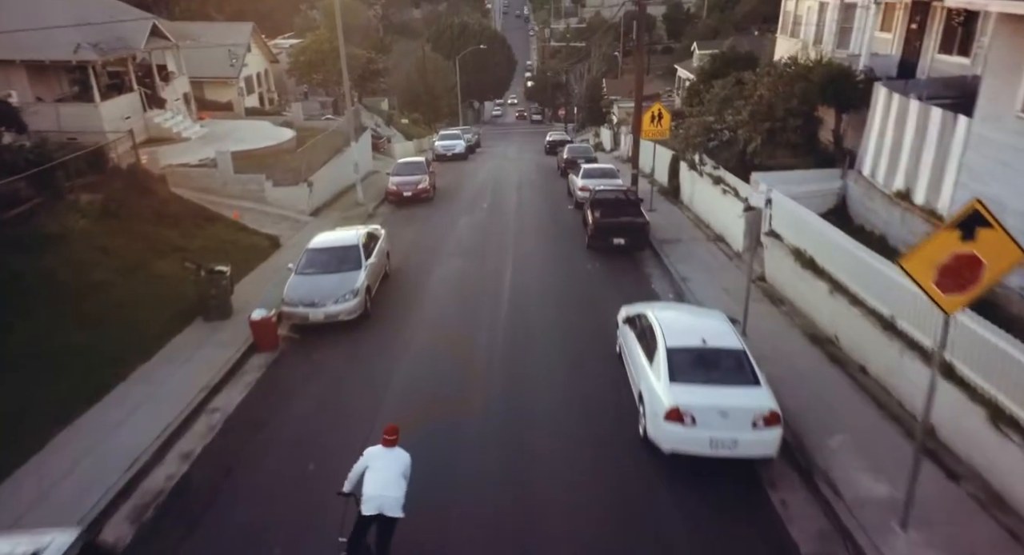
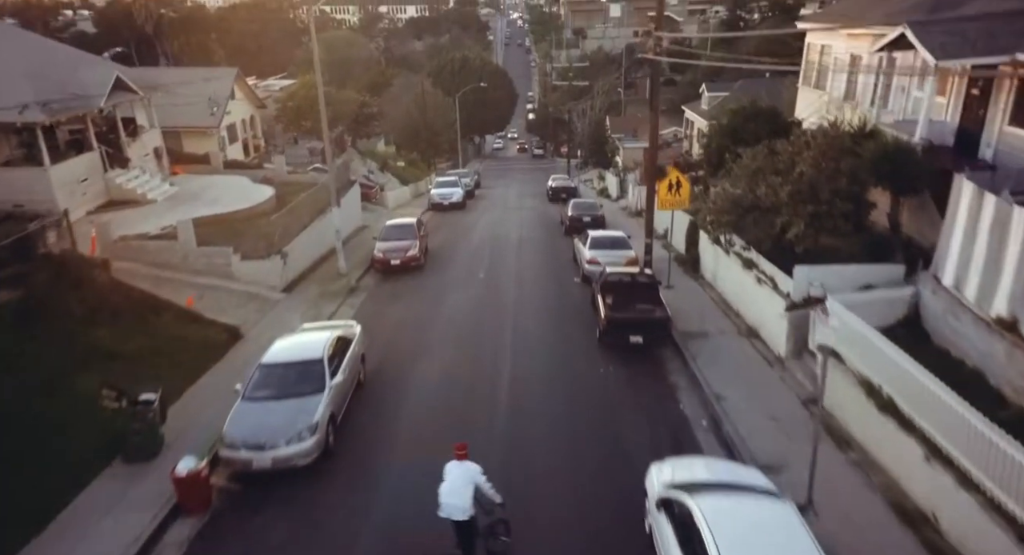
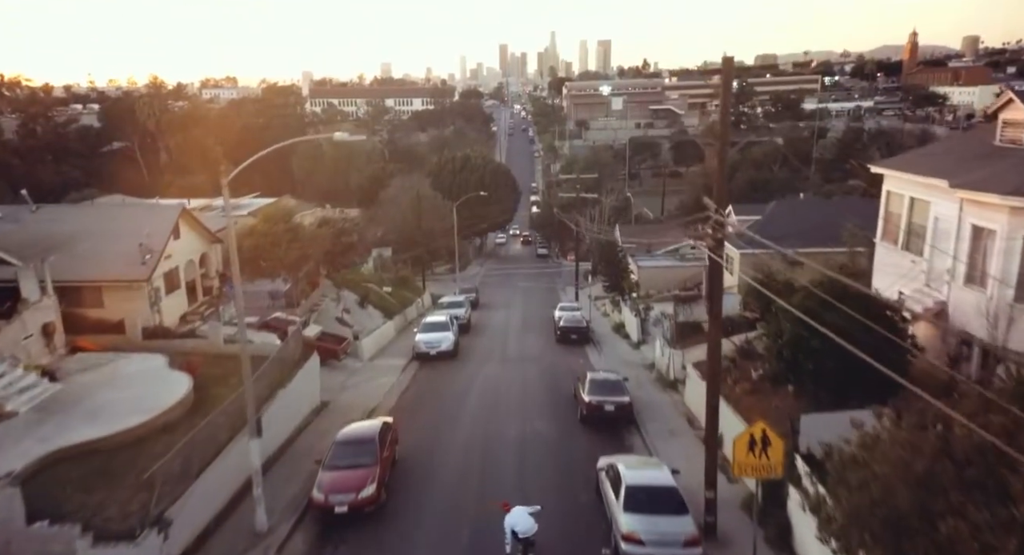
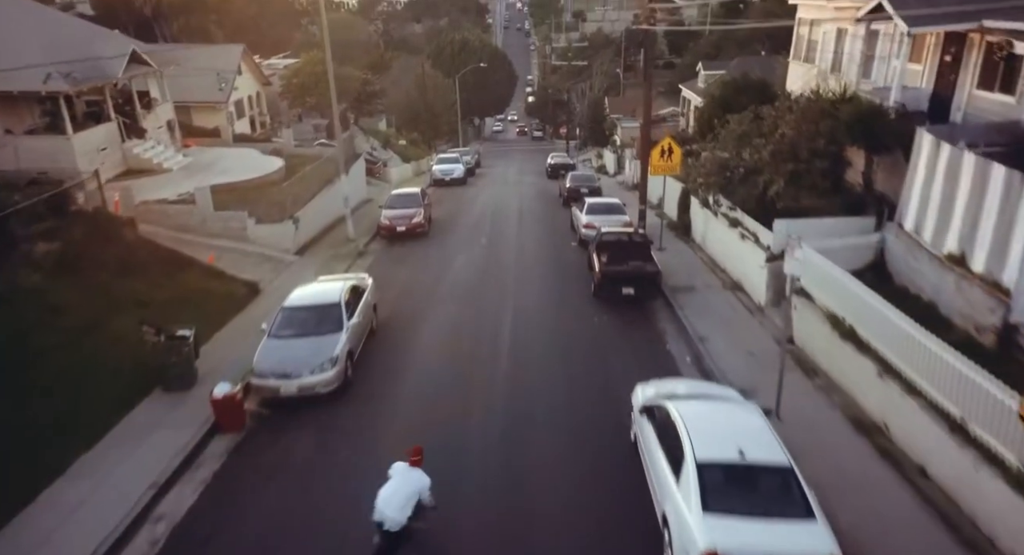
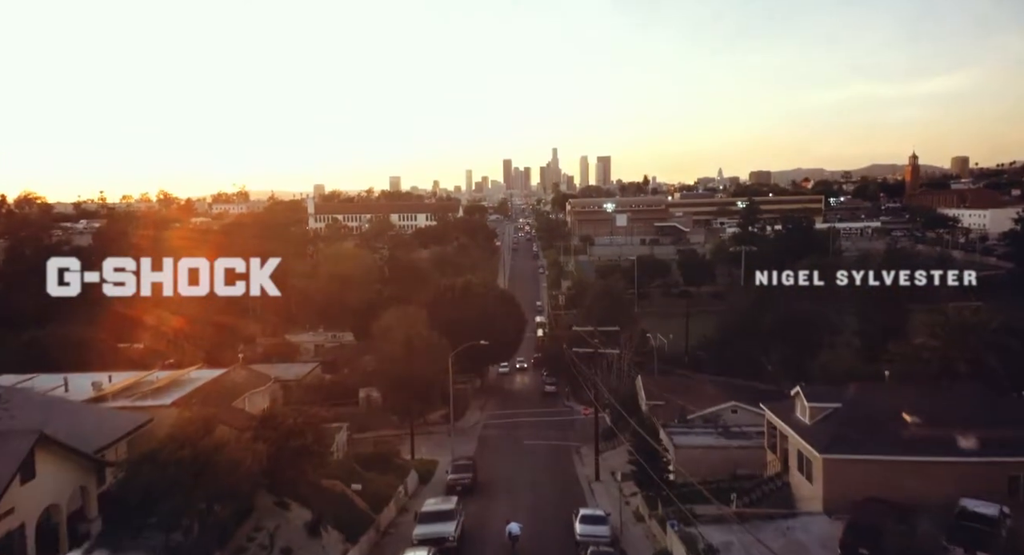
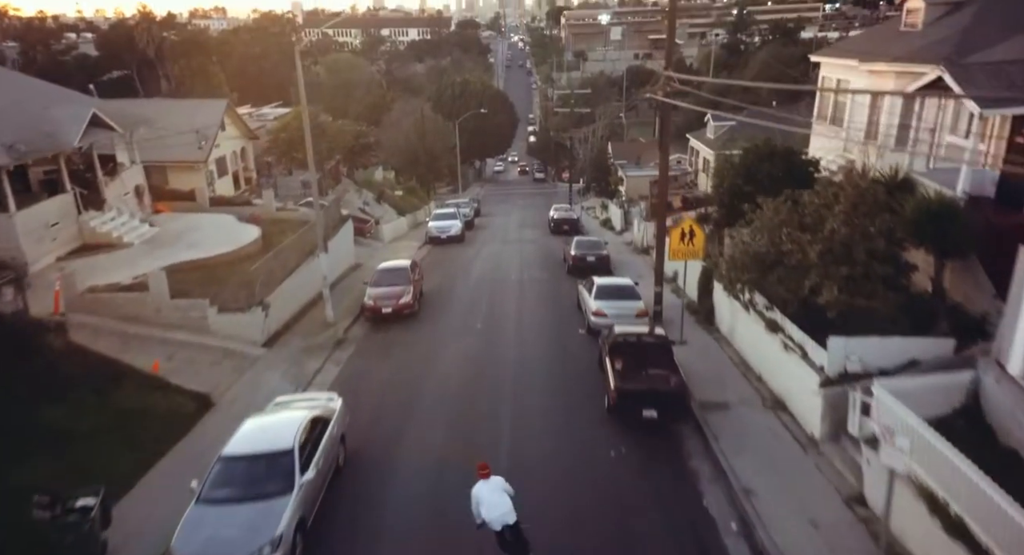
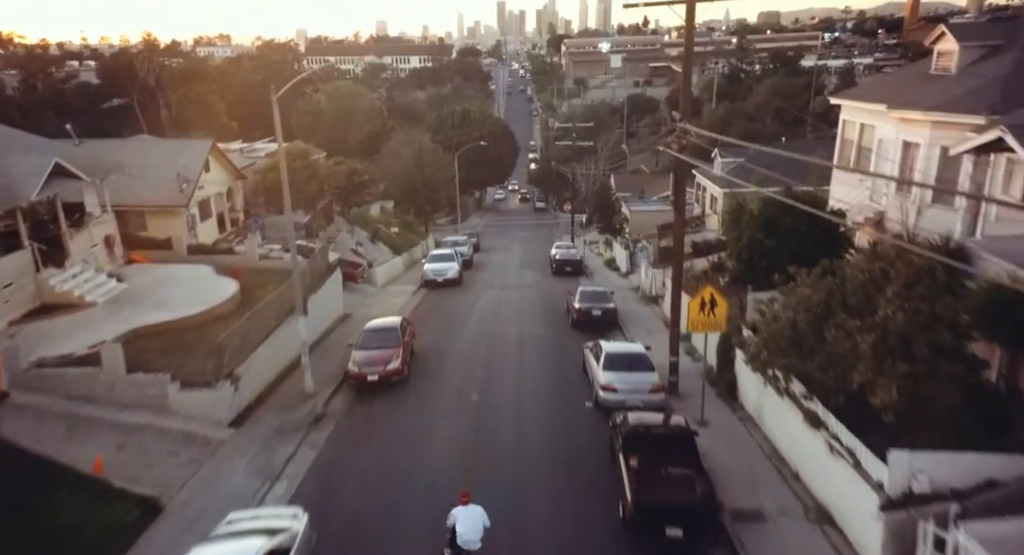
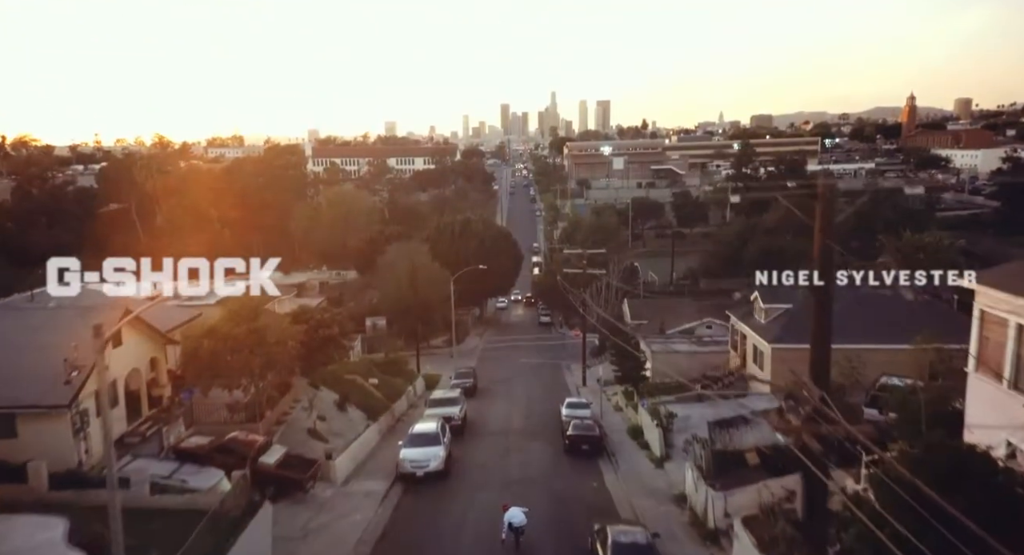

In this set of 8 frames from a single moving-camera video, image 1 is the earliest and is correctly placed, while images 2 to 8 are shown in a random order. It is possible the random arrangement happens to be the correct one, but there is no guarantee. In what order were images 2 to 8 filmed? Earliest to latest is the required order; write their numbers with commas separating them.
4, 2, 6, 7, 3, 8, 5
